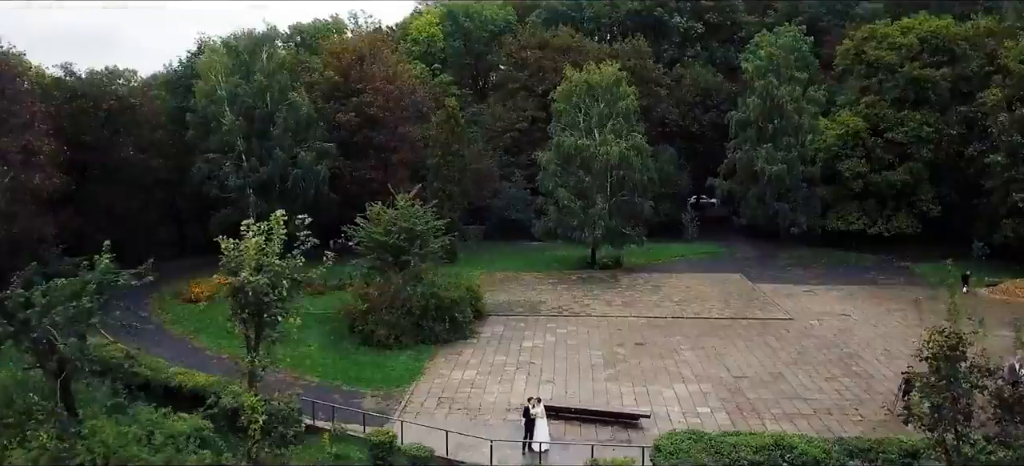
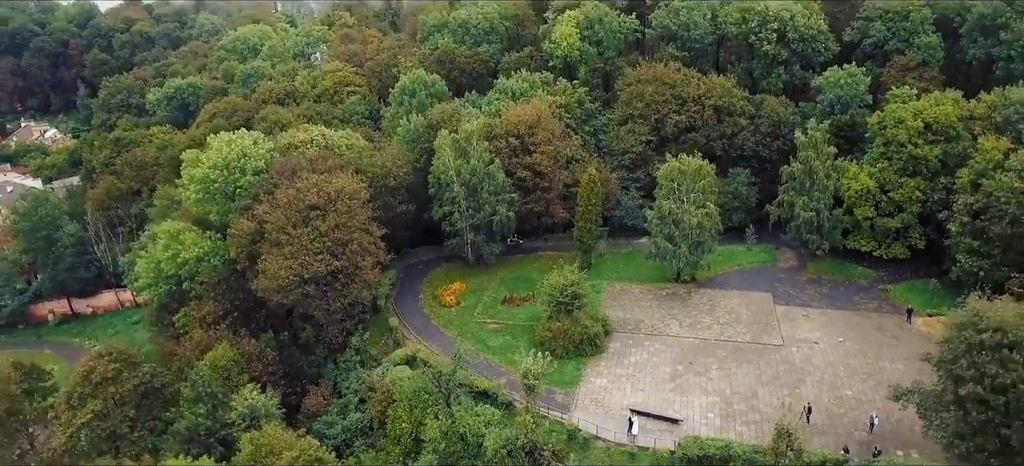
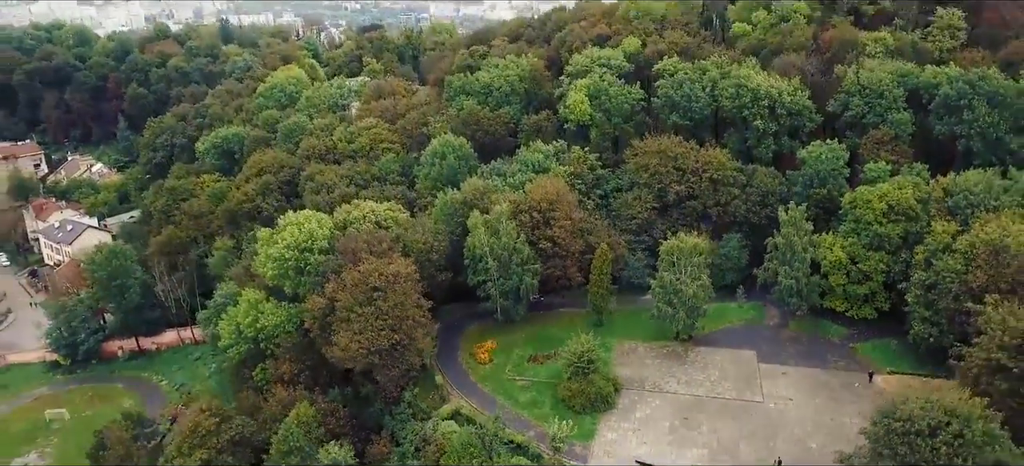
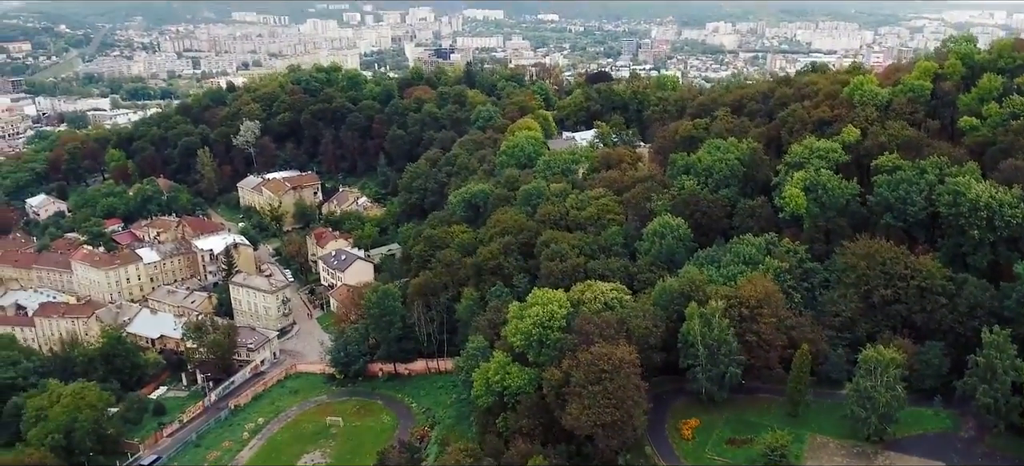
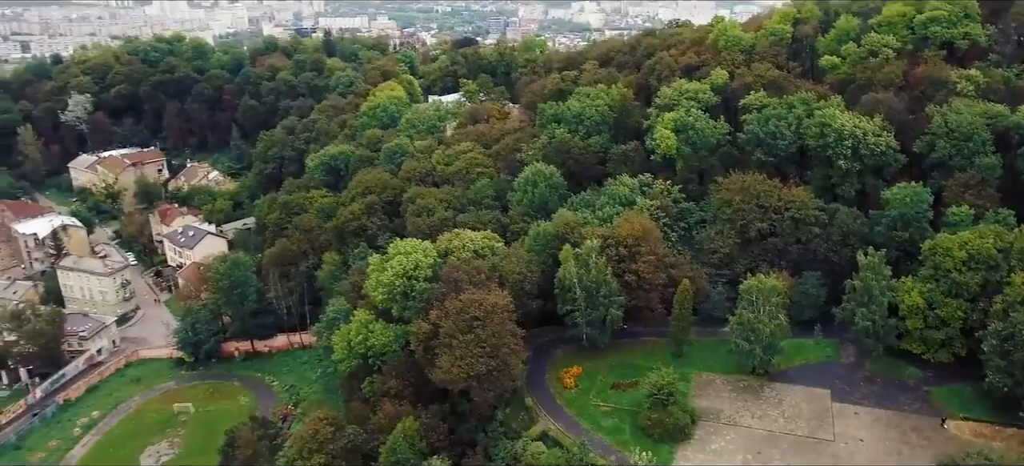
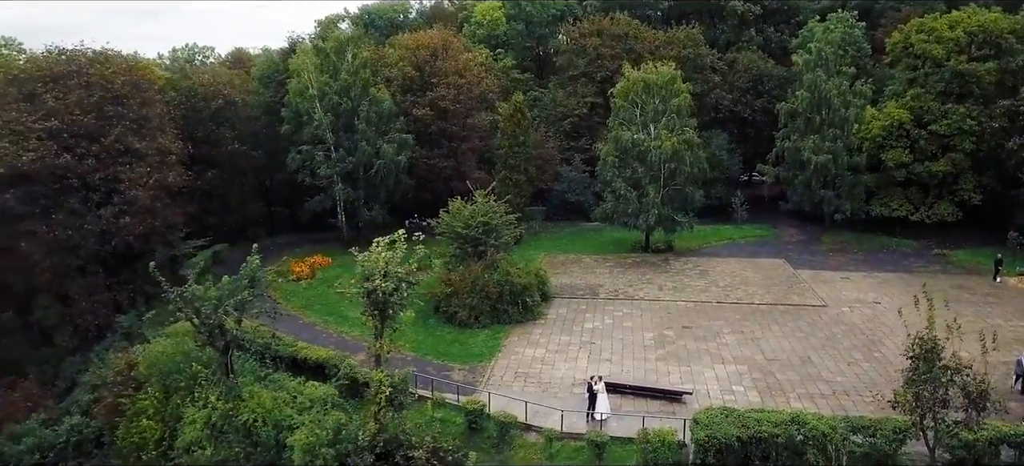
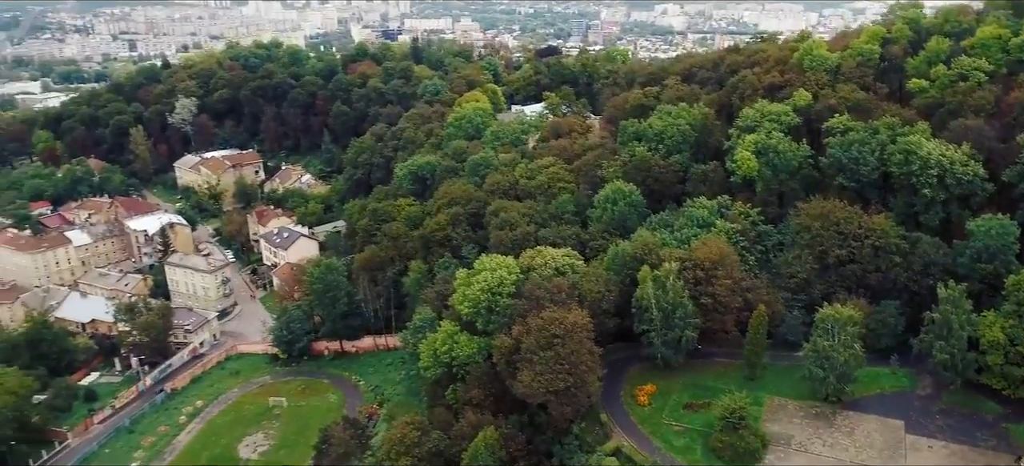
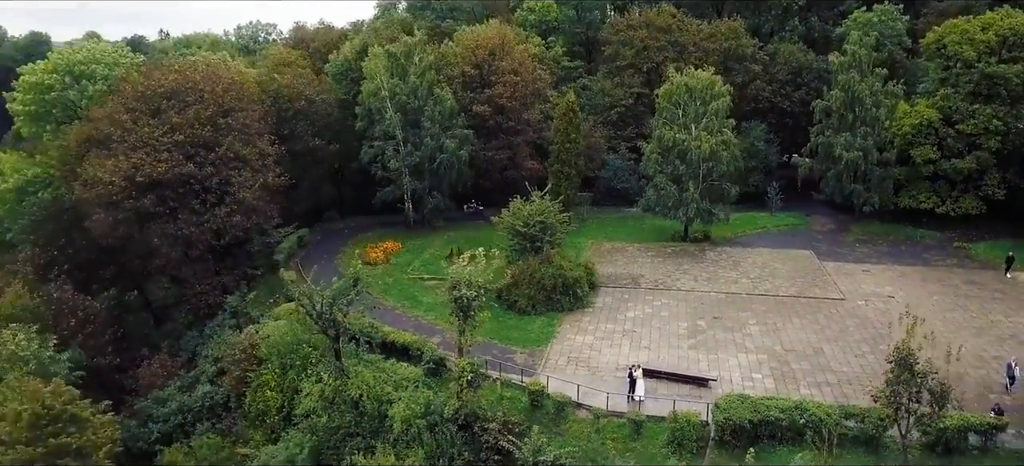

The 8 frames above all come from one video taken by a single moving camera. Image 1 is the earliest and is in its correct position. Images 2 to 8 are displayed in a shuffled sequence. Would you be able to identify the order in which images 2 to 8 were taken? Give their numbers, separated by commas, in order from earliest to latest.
6, 8, 2, 3, 5, 7, 4
